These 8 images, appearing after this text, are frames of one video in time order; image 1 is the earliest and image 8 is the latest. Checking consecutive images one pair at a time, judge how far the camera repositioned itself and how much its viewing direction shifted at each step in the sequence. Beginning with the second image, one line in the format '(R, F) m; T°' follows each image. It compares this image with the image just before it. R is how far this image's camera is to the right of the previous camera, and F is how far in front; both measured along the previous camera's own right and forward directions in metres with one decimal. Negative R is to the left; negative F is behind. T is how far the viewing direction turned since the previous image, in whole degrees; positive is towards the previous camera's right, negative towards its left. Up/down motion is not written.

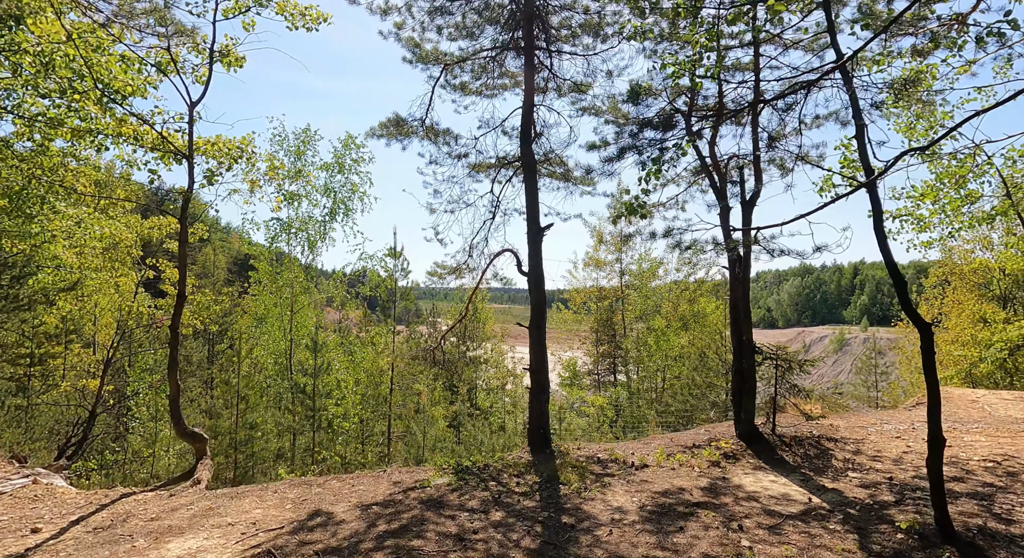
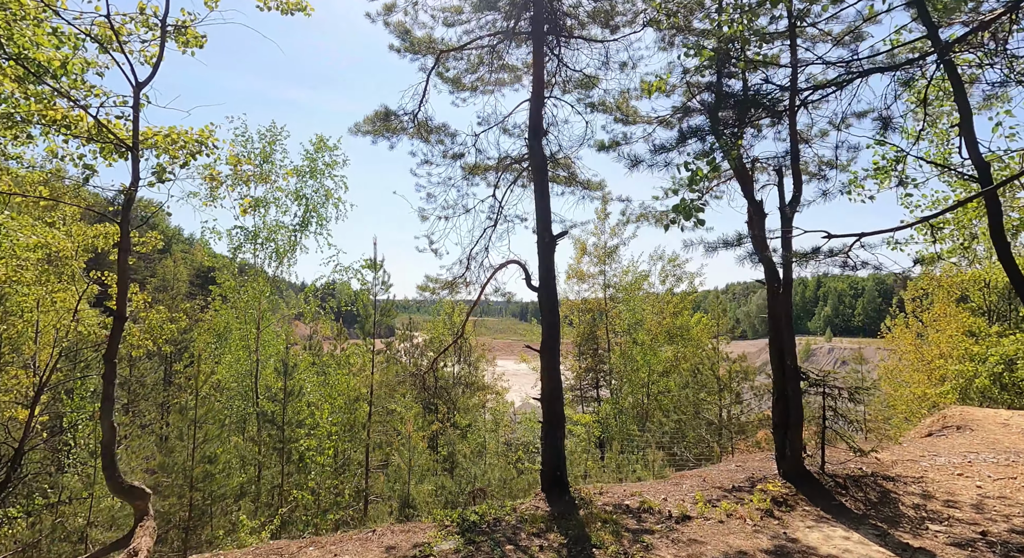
(-0.4, +1.1) m; +3°
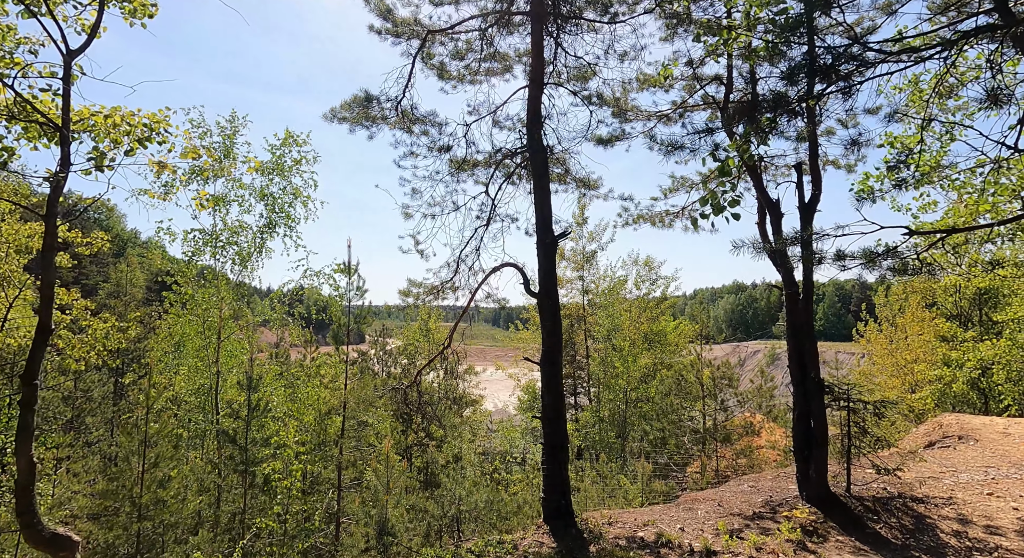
(-0.3, +0.7) m; +3°
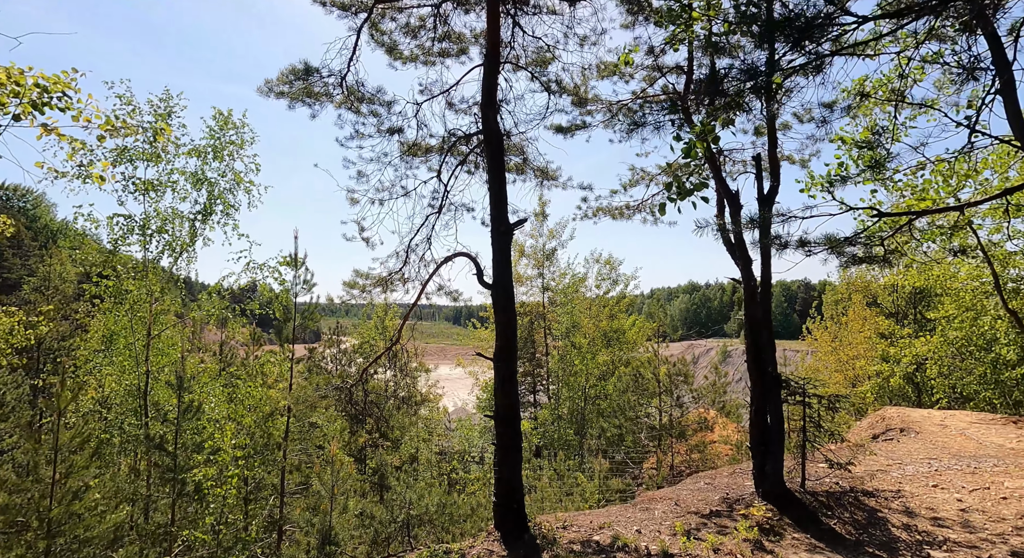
(+0.1, +0.3) m; +4°
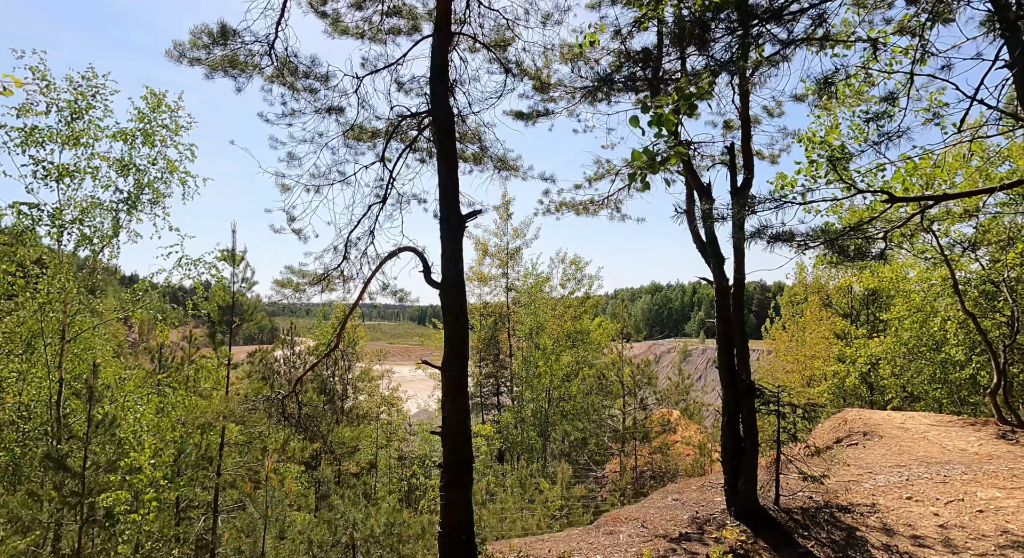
(+0.1, +0.6) m; +3°
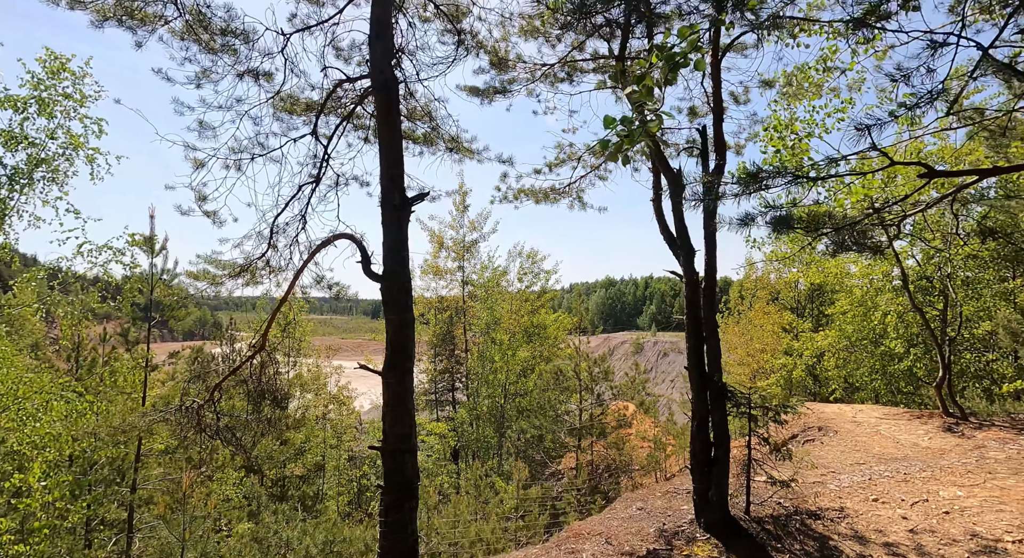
(0.0, +0.5) m; +4°
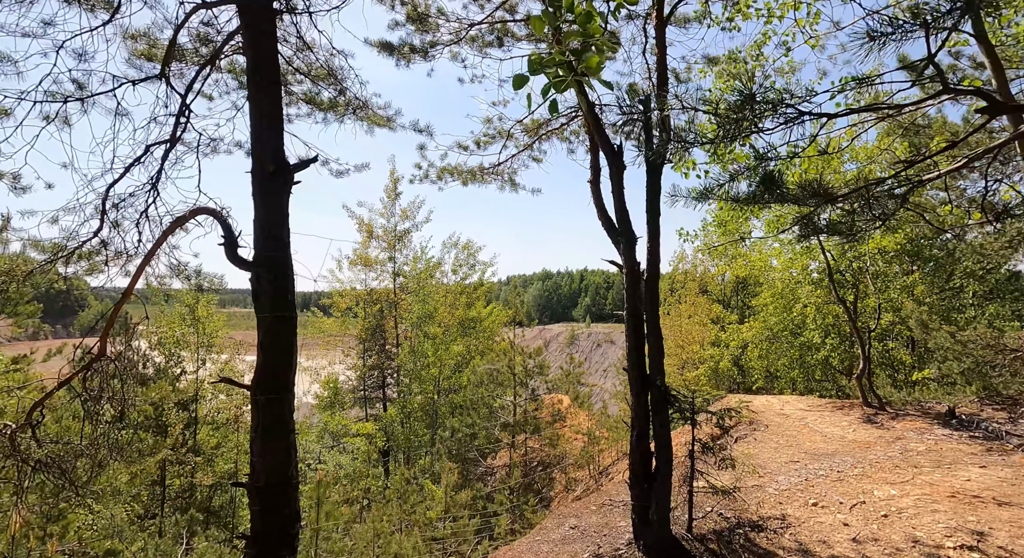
(+0.2, +0.7) m; +6°
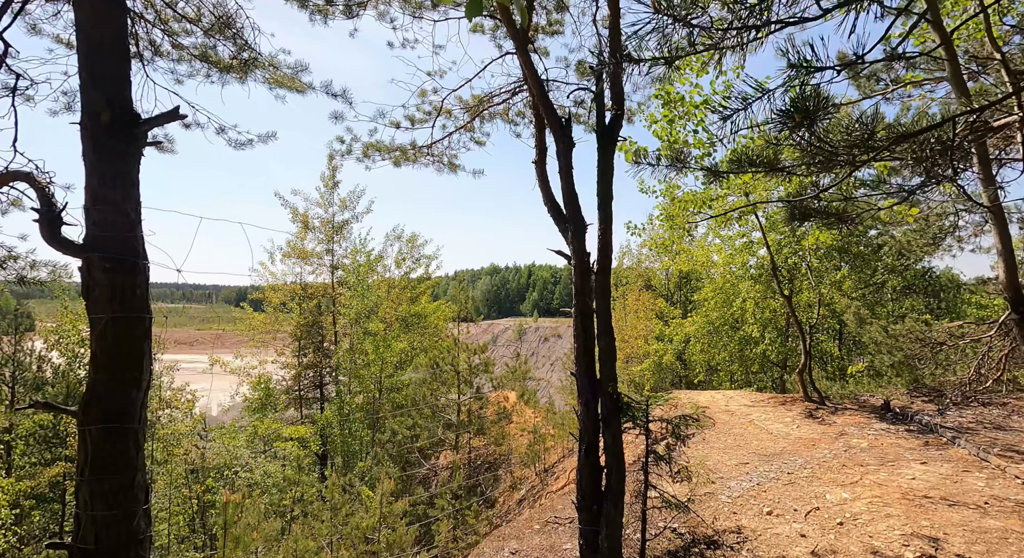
(+0.1, +0.6) m; +5°
